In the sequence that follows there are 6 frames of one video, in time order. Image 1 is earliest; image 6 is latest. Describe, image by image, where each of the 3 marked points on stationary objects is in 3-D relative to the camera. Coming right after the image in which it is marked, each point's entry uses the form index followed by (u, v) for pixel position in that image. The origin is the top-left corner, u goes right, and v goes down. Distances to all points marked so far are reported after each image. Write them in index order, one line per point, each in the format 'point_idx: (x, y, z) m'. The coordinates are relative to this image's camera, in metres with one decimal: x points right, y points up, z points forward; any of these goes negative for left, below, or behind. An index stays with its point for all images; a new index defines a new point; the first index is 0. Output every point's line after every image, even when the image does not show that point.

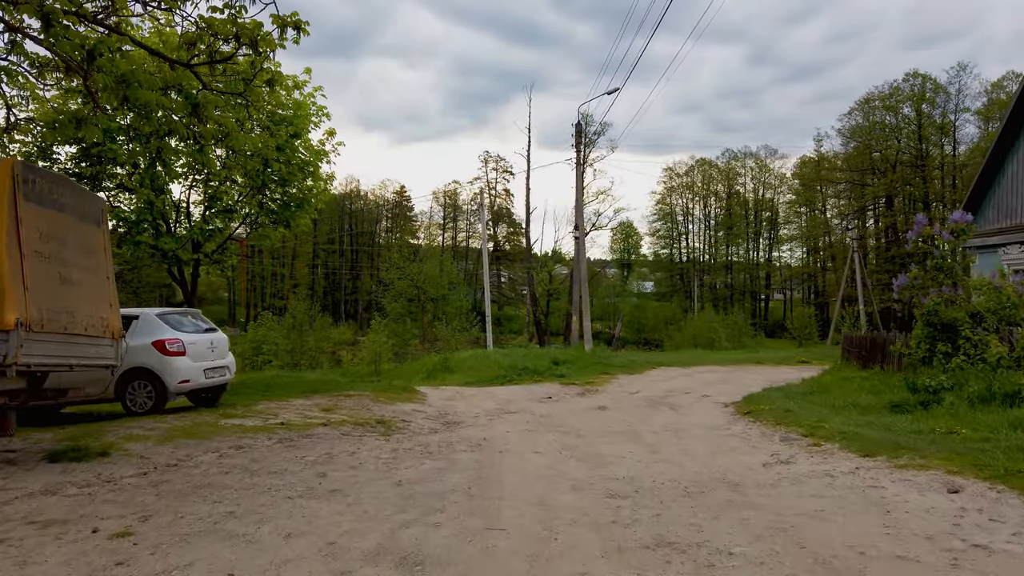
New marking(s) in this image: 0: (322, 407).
0: (-2.4, -1.5, +9.6) m
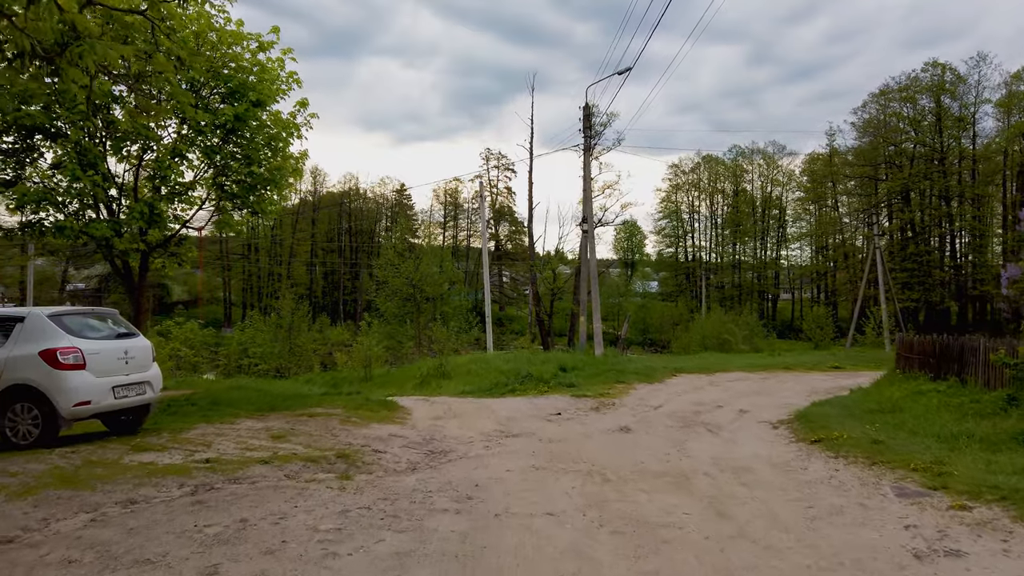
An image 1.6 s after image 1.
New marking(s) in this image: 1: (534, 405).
0: (-2.4, -1.5, +7.6) m
1: (+0.3, -1.8, +11.5) m
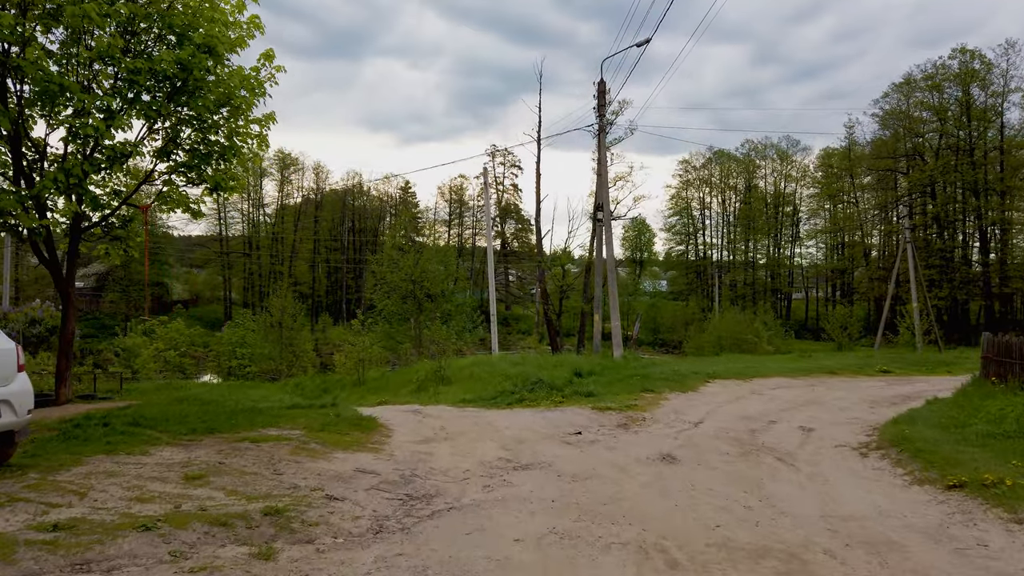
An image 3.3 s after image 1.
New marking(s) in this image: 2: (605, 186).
0: (-2.3, -1.3, +5.5) m
1: (+0.4, -1.6, +9.3) m
2: (+2.4, +2.6, +19.7) m
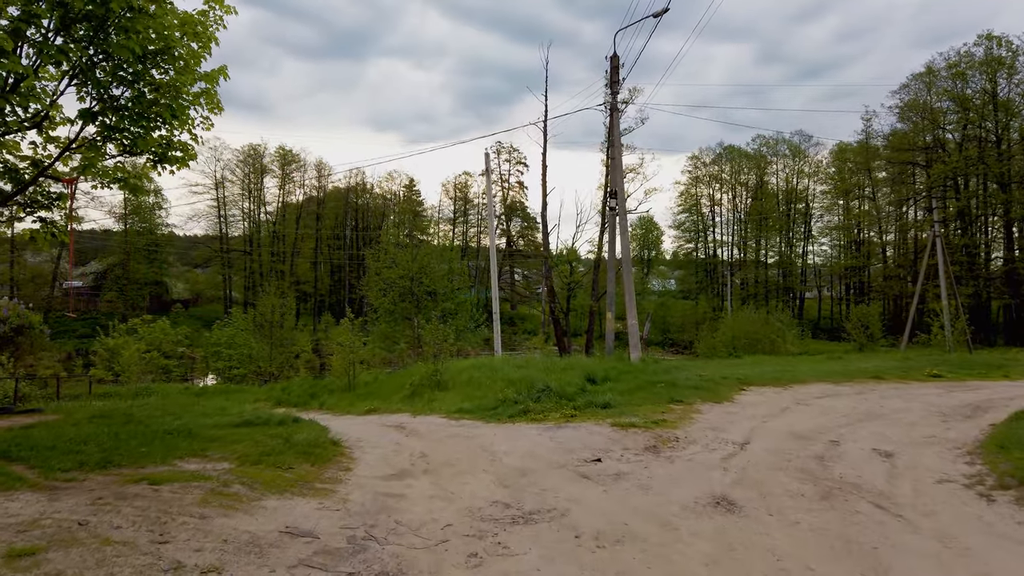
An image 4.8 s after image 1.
0: (-2.4, -1.2, +3.6) m
1: (+0.4, -1.5, +7.5) m
2: (+2.5, +2.8, +17.8) m
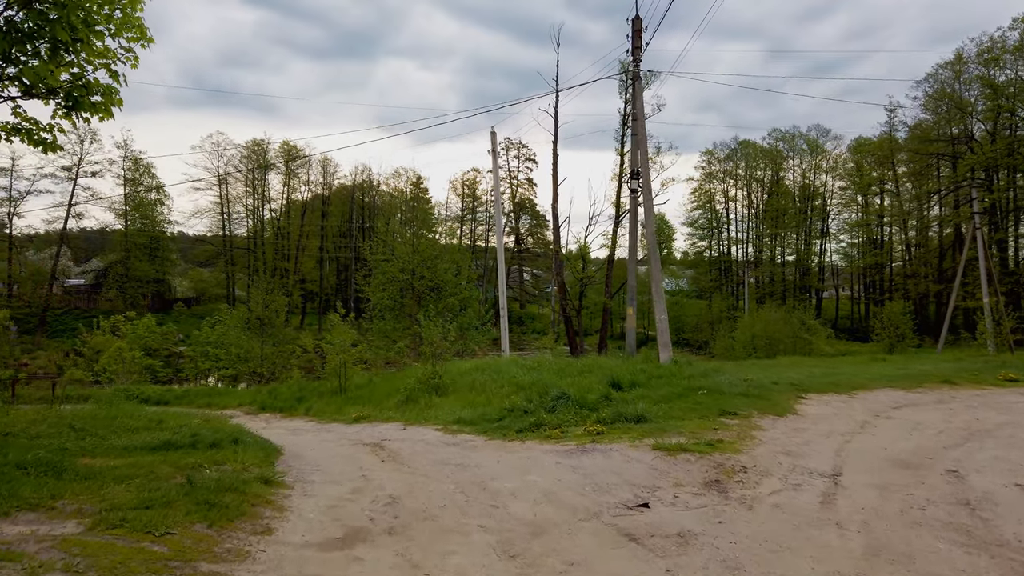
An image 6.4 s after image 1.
0: (-2.3, -1.0, +1.6) m
1: (+0.5, -1.3, +5.5) m
2: (+2.7, +2.9, +15.7) m
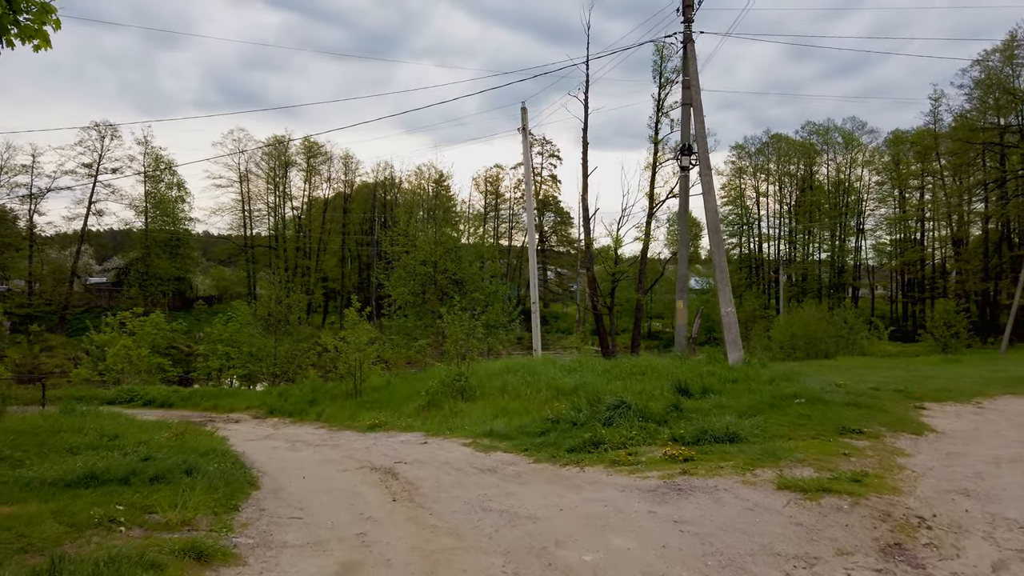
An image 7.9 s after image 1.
0: (-2.1, -0.9, -0.1) m
1: (+0.9, -1.2, +3.6) m
2: (+3.3, +3.1, +13.8) m
